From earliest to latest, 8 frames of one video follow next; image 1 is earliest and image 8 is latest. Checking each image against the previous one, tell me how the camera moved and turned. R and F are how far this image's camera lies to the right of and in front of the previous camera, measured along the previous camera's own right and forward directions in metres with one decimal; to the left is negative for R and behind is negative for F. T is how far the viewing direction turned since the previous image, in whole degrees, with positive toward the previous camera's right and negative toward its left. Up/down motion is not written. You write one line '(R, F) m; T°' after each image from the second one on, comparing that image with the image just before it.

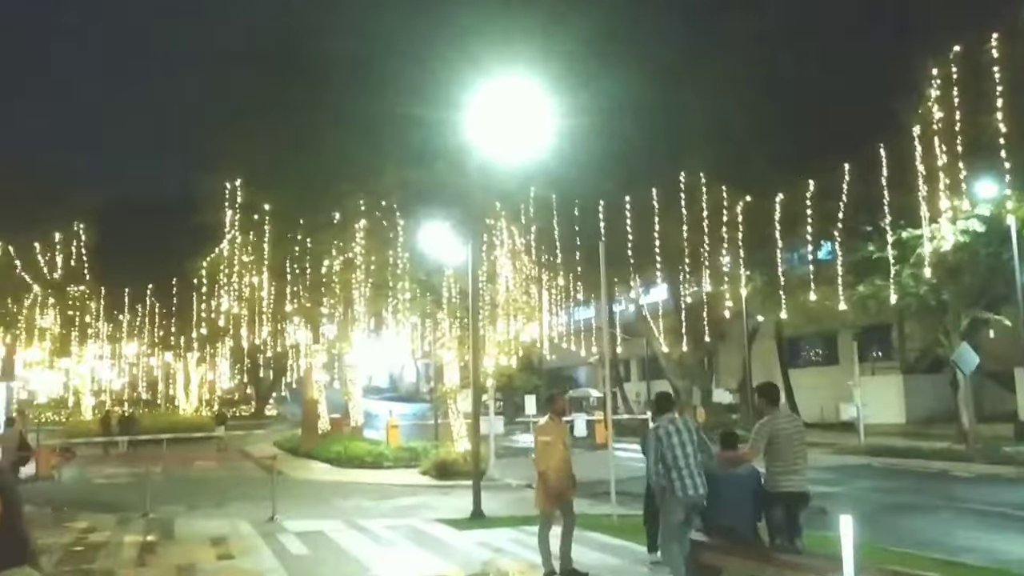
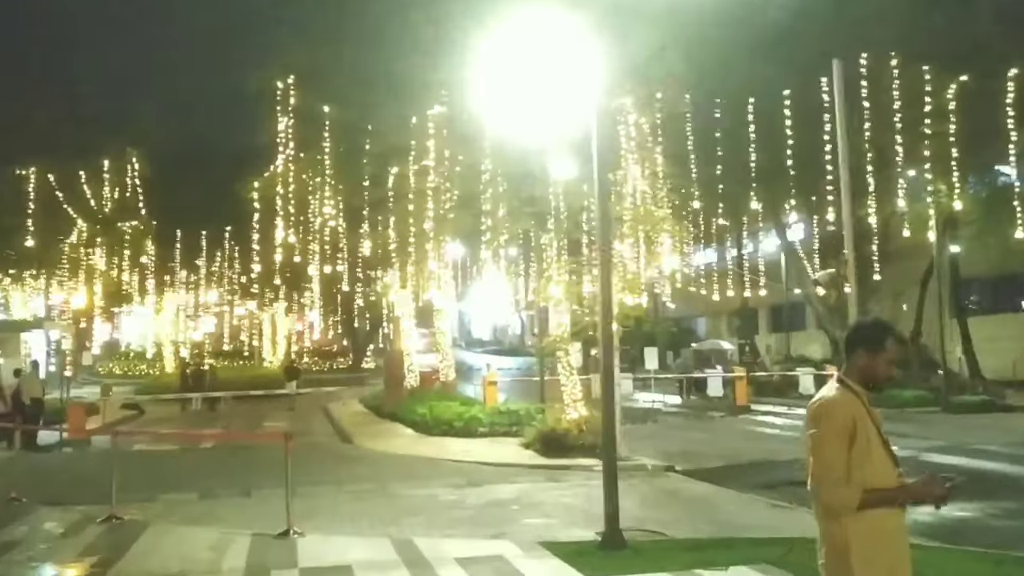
(-0.6, +7.3) m; -7°
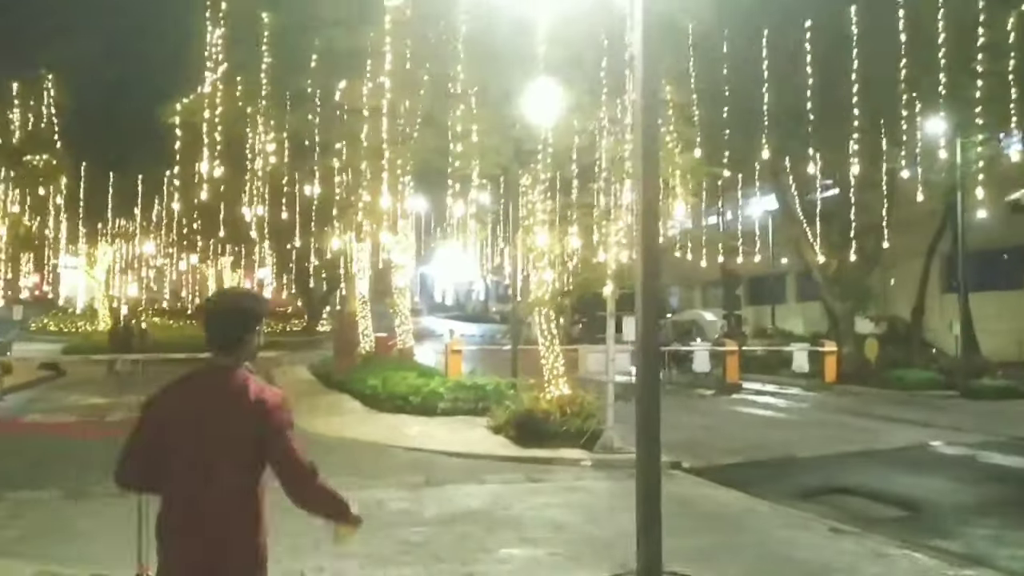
(-0.2, +4.1) m; +2°
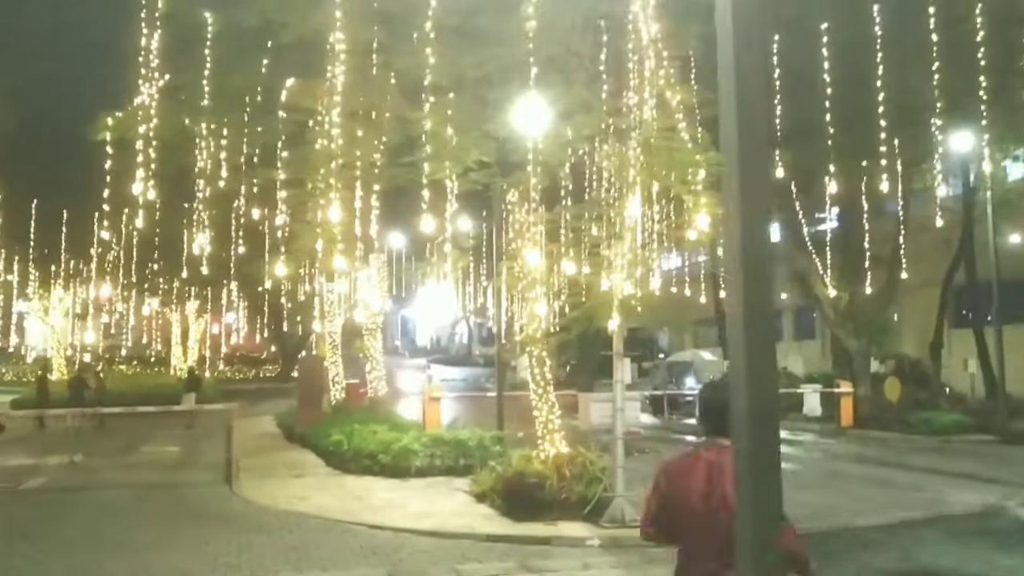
(0.0, +3.1) m; +1°
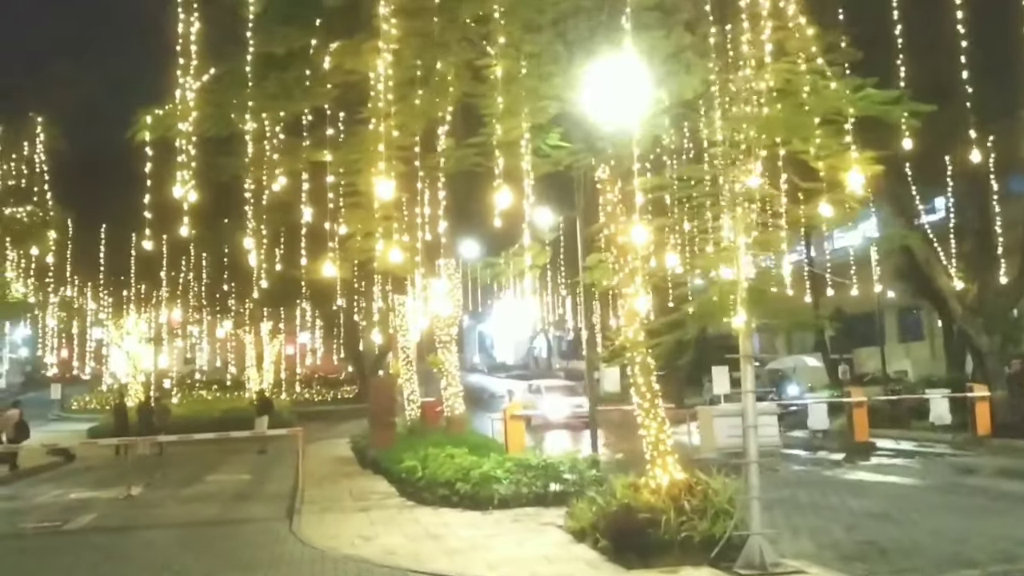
(-0.3, +2.6) m; -5°
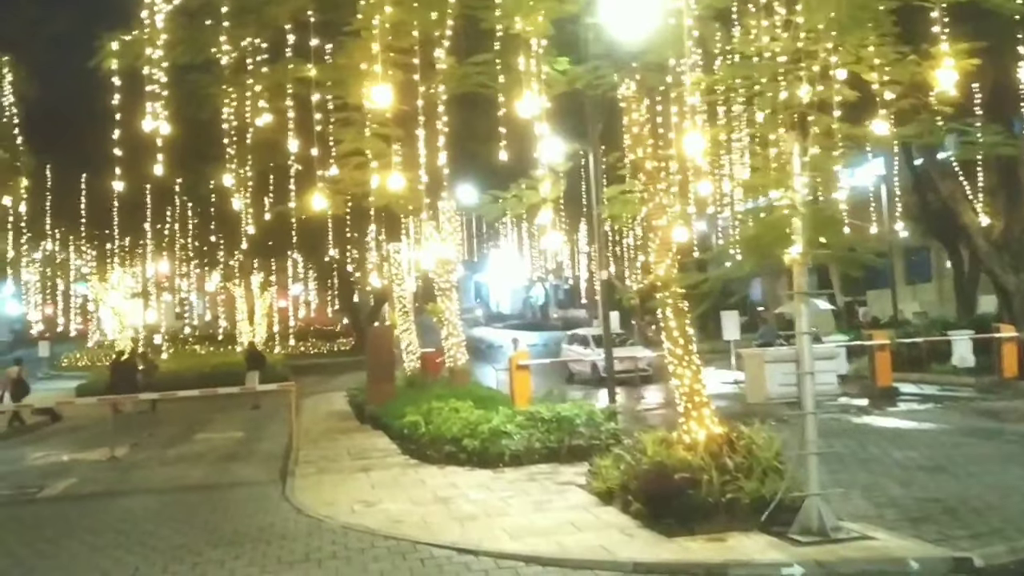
(-0.3, +1.5) m; 0°
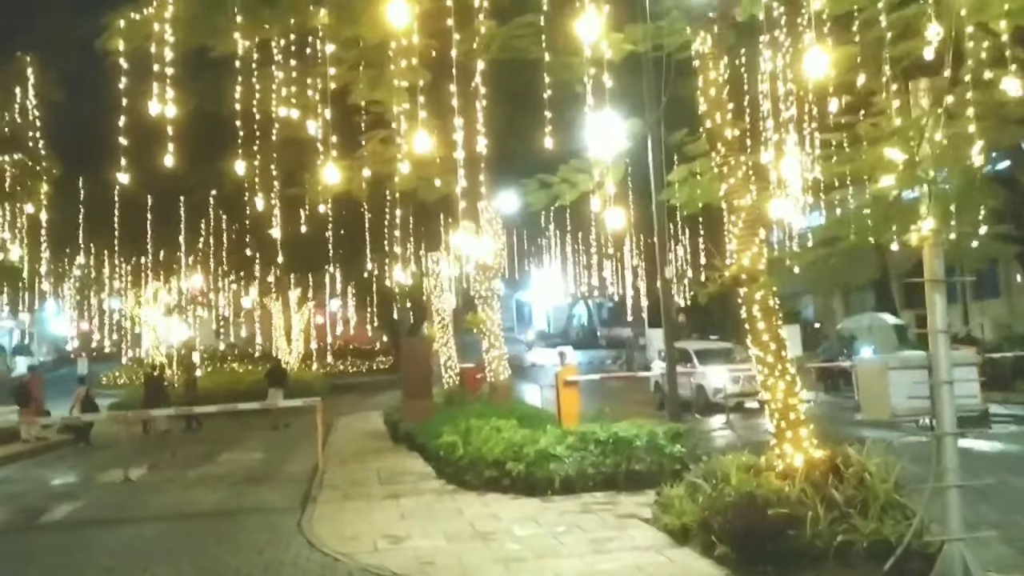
(-0.1, +1.9) m; -3°
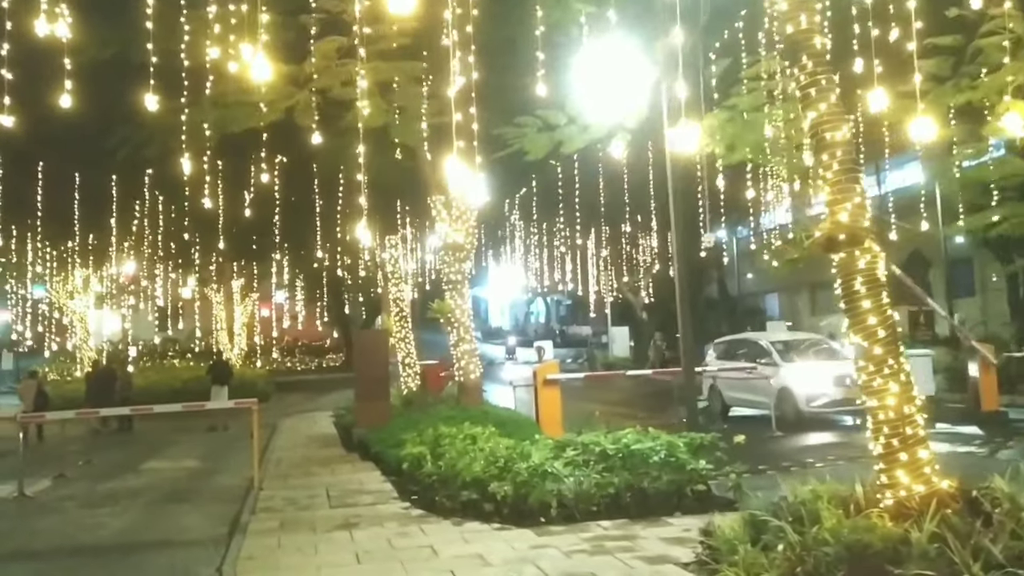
(-0.4, +2.8) m; +3°
